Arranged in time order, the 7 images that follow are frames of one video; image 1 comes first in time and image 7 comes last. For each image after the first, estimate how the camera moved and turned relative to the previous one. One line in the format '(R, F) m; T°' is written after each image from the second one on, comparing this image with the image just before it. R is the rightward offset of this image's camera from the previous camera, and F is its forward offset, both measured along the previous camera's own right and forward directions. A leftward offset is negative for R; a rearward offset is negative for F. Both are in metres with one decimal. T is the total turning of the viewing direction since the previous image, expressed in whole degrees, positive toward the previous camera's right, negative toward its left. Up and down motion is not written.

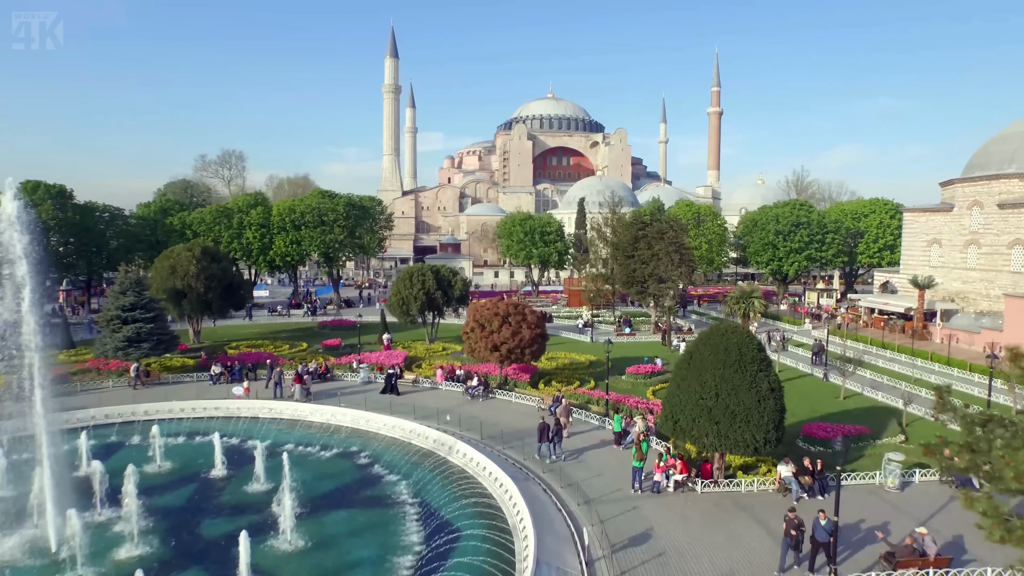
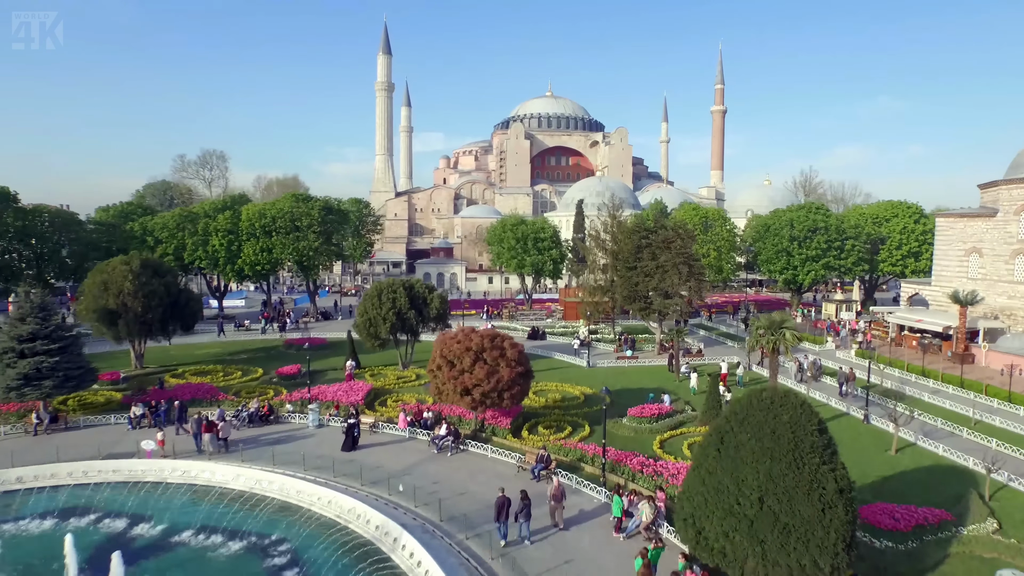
(+0.6, +3.1) m; 0°
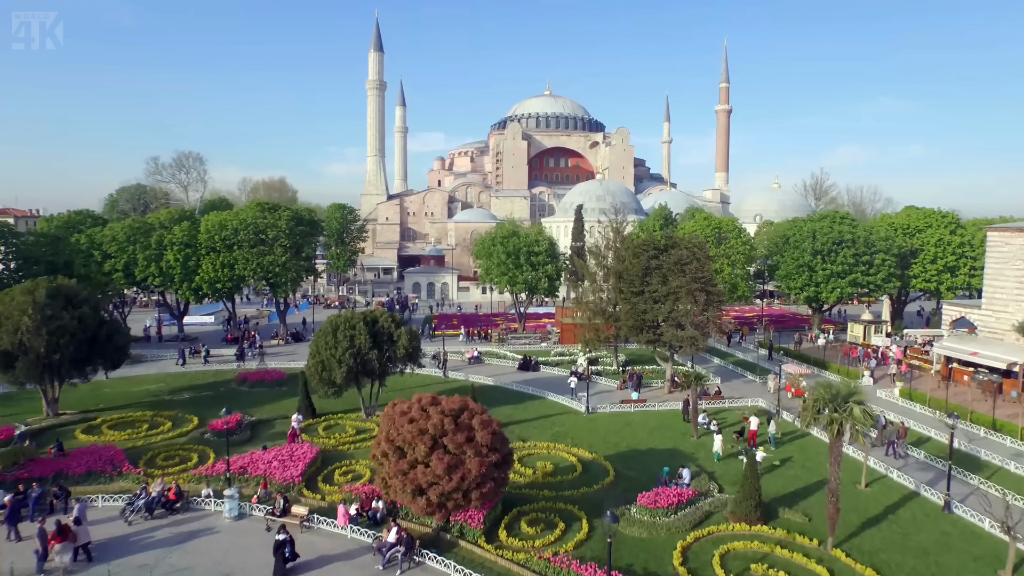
(+0.5, +3.6) m; 0°
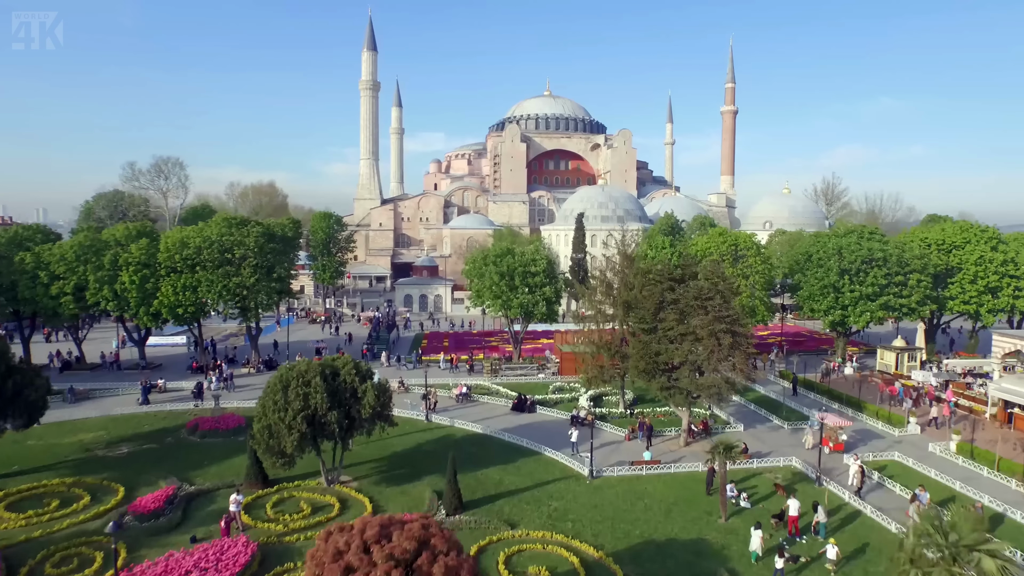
(+0.3, +3.1) m; 0°
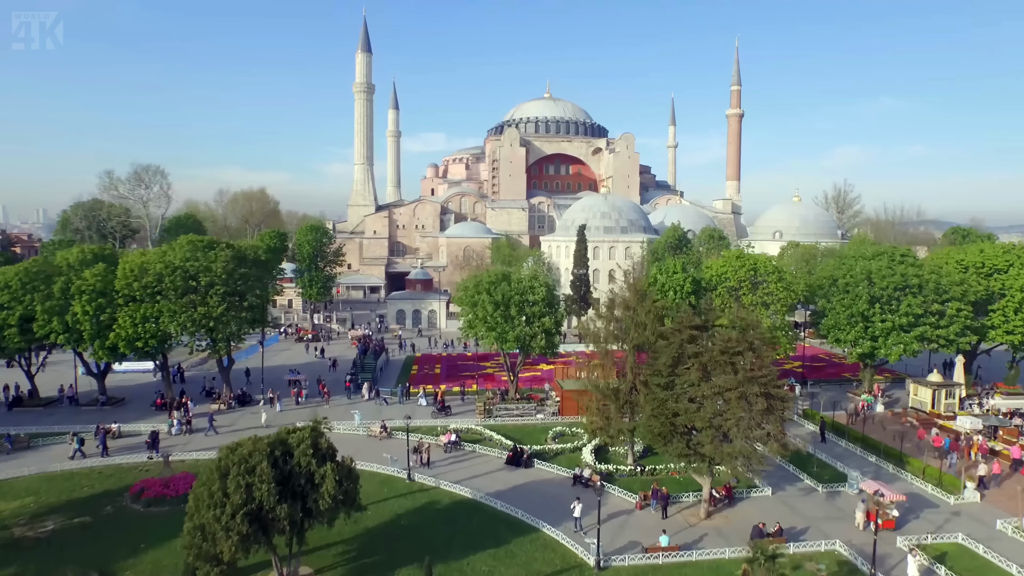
(+0.2, +2.7) m; 0°
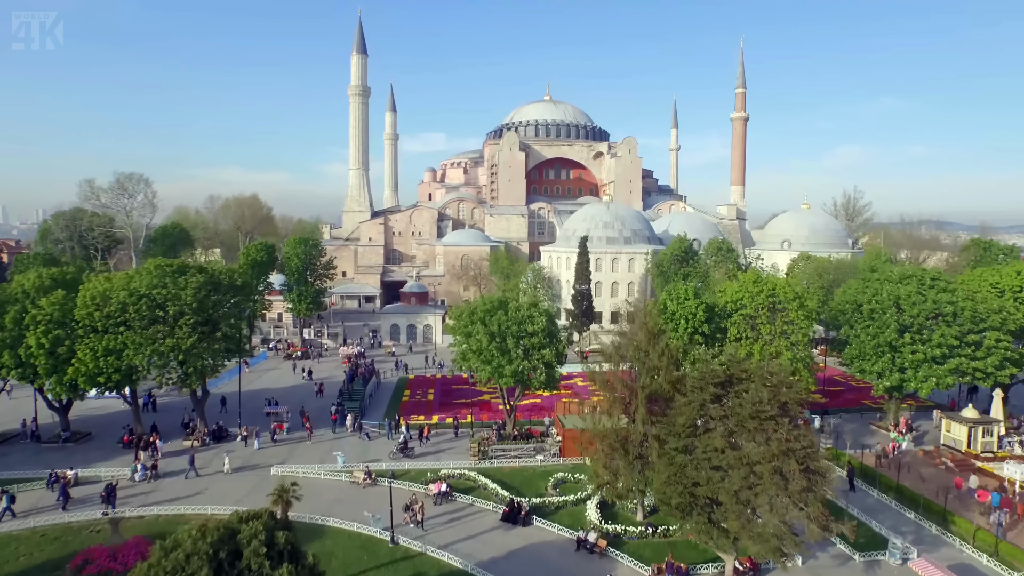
(+0.1, +2.1) m; 0°
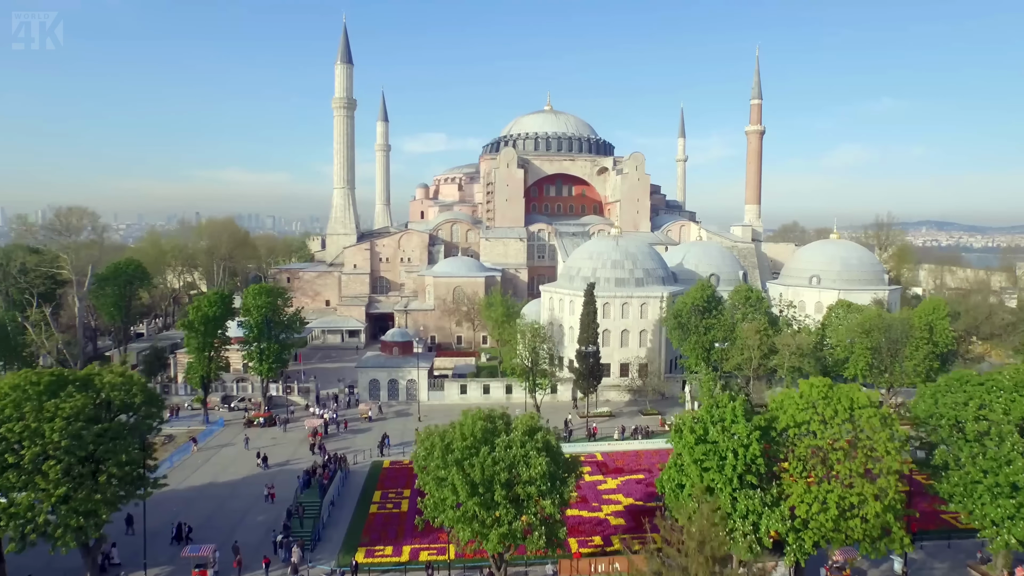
(+0.3, +6.2) m; 0°
